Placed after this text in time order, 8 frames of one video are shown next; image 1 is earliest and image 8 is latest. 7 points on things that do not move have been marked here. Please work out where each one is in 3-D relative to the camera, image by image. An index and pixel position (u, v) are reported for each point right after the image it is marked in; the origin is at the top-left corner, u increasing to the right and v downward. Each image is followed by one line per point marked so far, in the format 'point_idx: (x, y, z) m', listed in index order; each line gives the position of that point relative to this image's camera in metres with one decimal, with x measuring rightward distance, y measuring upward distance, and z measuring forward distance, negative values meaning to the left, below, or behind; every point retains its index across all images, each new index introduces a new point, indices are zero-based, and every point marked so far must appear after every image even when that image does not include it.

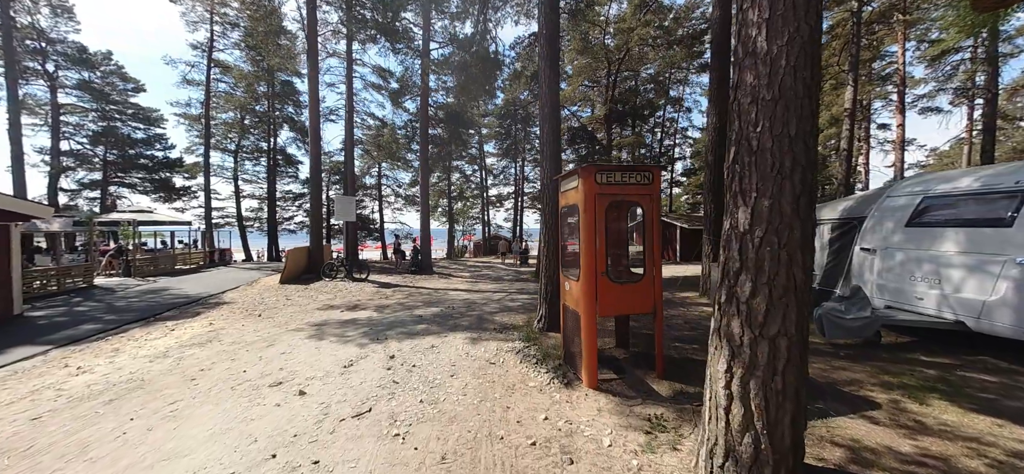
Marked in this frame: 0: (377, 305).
0: (-3.6, -1.8, +9.3) m
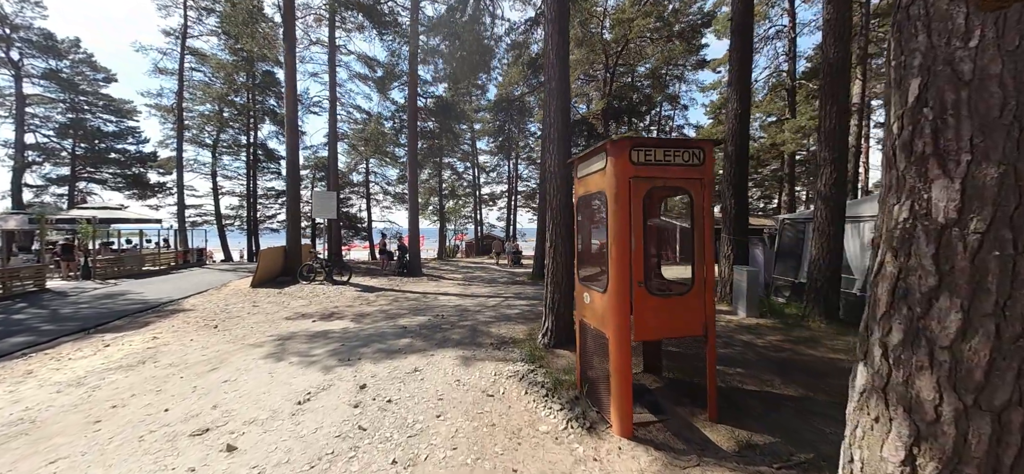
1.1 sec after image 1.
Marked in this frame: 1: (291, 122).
0: (-3.6, -1.7, +8.2) m
1: (-8.2, +4.2, +13.2) m
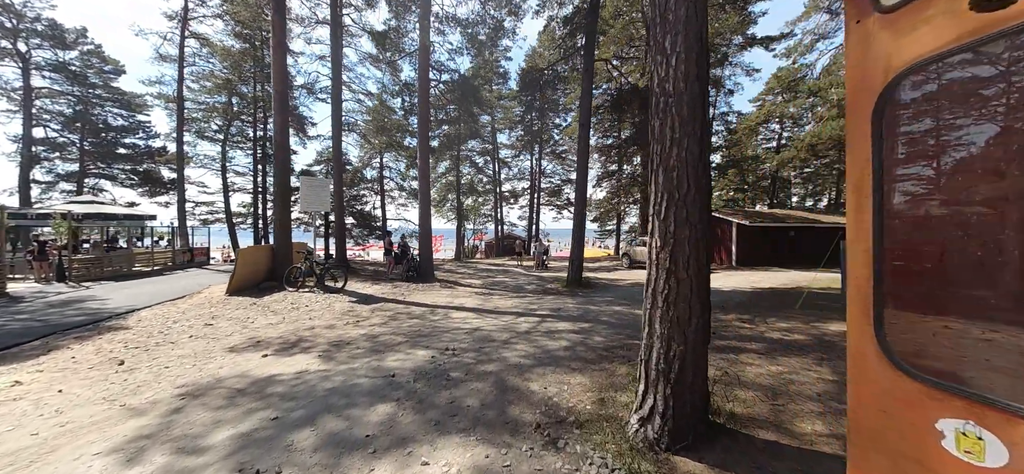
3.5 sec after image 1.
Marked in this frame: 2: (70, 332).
0: (-2.9, -1.7, +5.7) m
1: (-7.2, +4.3, +11.0) m
2: (-9.1, -1.9, +7.5) m
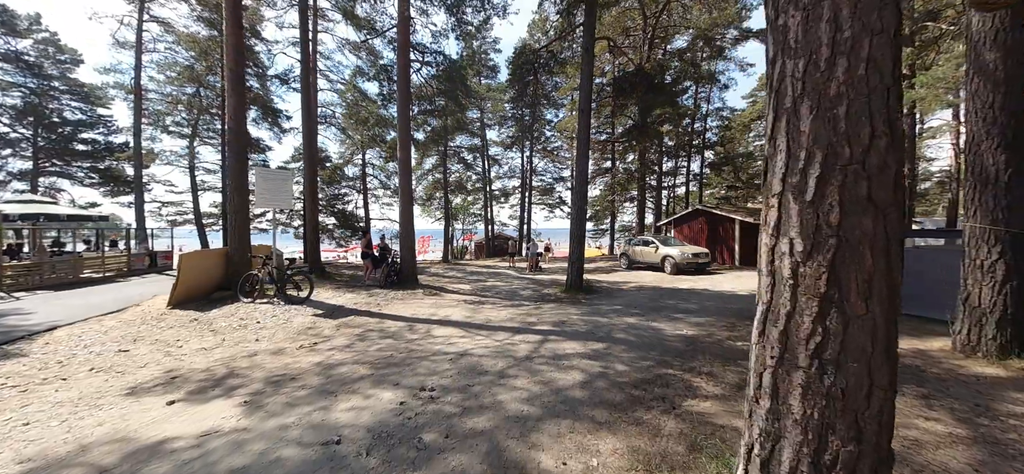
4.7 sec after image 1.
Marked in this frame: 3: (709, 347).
0: (-3.0, -1.7, +4.3) m
1: (-7.4, +4.2, +9.5) m
2: (-9.2, -2.0, +5.9) m
3: (+2.7, -1.5, +5.0) m
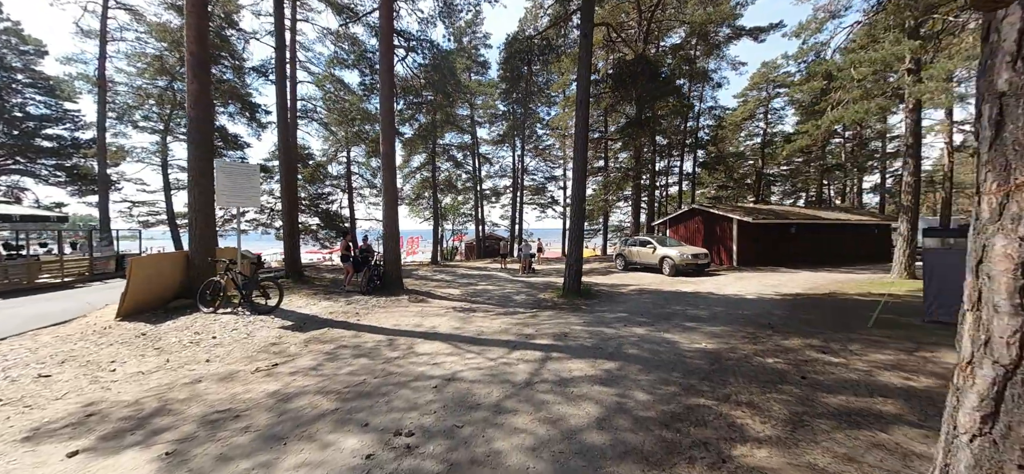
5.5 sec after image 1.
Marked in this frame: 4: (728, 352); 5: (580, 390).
0: (-3.0, -1.7, +3.5) m
1: (-7.6, +4.2, +8.5) m
2: (-9.2, -2.0, +4.9) m
3: (+2.7, -1.5, +4.3) m
4: (+2.9, -1.5, +4.8) m
5: (+0.7, -1.5, +3.6) m
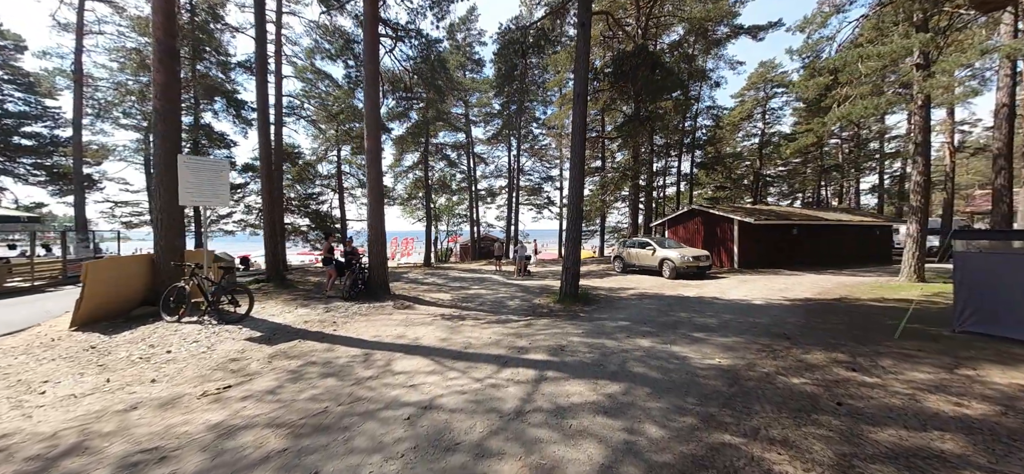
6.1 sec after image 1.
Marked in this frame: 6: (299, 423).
0: (-3.1, -1.7, +2.9) m
1: (-7.7, +4.2, +7.9) m
2: (-9.3, -2.1, +4.3) m
3: (+2.6, -1.6, +3.7) m
4: (+2.8, -1.5, +4.3) m
5: (+0.6, -1.5, +3.0) m
6: (-1.9, -1.6, +3.2) m
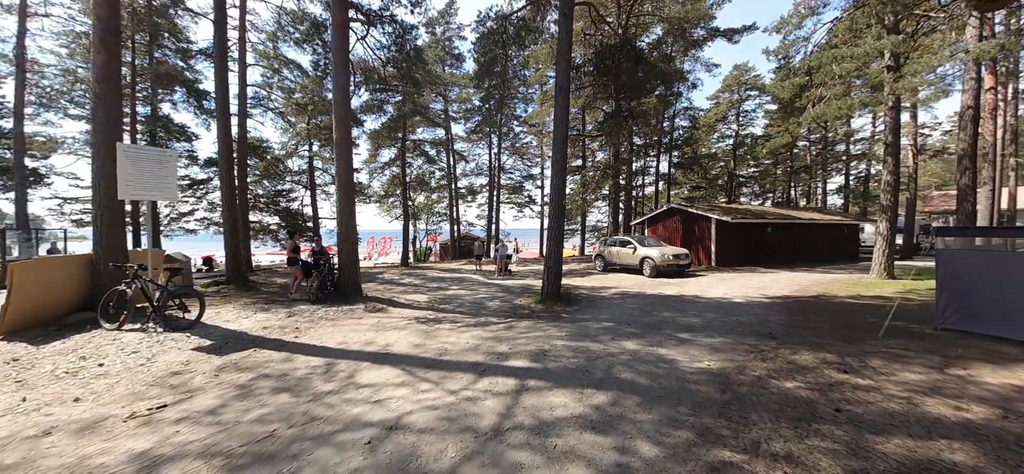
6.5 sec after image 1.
0: (-3.2, -1.7, +2.3) m
1: (-8.2, +4.2, +7.1) m
2: (-9.6, -2.1, +3.4) m
3: (+2.3, -1.5, +3.5) m
4: (+2.5, -1.5, +4.1) m
5: (+0.4, -1.5, +2.7) m
6: (-2.1, -1.6, +2.7) m
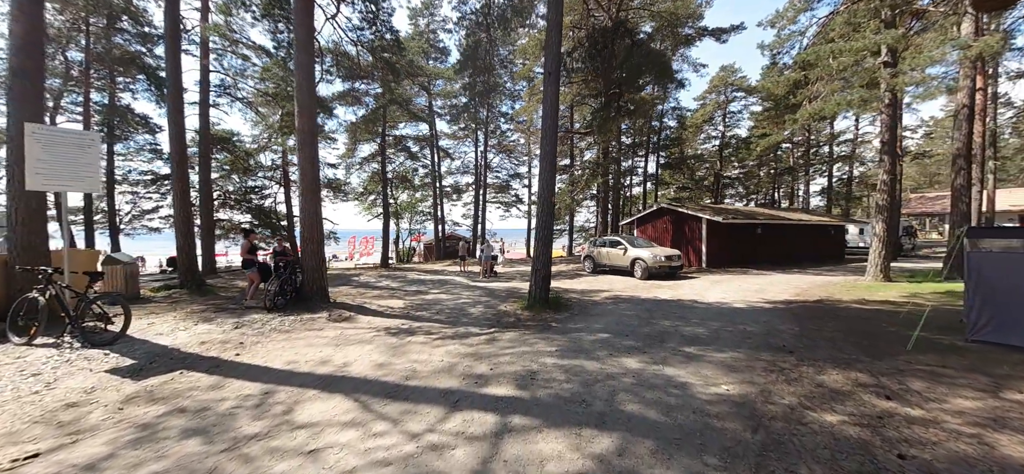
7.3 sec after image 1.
0: (-3.4, -1.7, +1.5) m
1: (-8.4, +4.2, +6.0) m
2: (-9.7, -2.0, +2.3) m
3: (+2.2, -1.5, +2.8) m
4: (+2.3, -1.5, +3.4) m
5: (+0.3, -1.5, +1.9) m
6: (-2.2, -1.6, +1.9) m
